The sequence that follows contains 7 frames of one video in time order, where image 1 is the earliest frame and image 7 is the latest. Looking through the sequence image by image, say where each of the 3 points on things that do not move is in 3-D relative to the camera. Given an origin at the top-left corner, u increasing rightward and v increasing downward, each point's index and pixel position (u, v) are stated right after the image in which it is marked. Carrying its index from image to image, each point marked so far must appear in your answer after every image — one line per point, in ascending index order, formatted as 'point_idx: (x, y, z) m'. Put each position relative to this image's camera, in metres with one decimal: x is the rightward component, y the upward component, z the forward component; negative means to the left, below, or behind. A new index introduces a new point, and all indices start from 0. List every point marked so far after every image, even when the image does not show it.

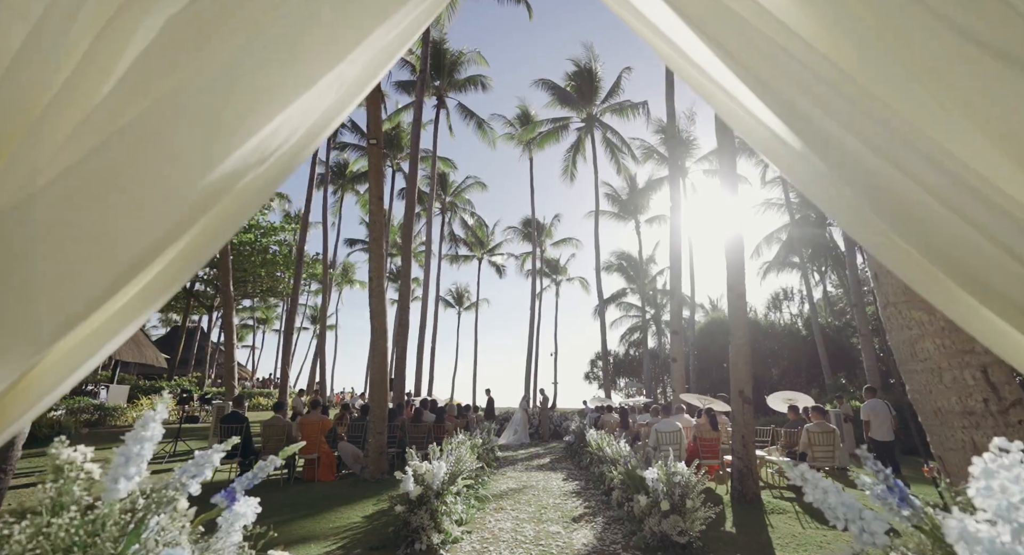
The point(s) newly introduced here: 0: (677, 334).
0: (+3.6, -1.3, +12.1) m
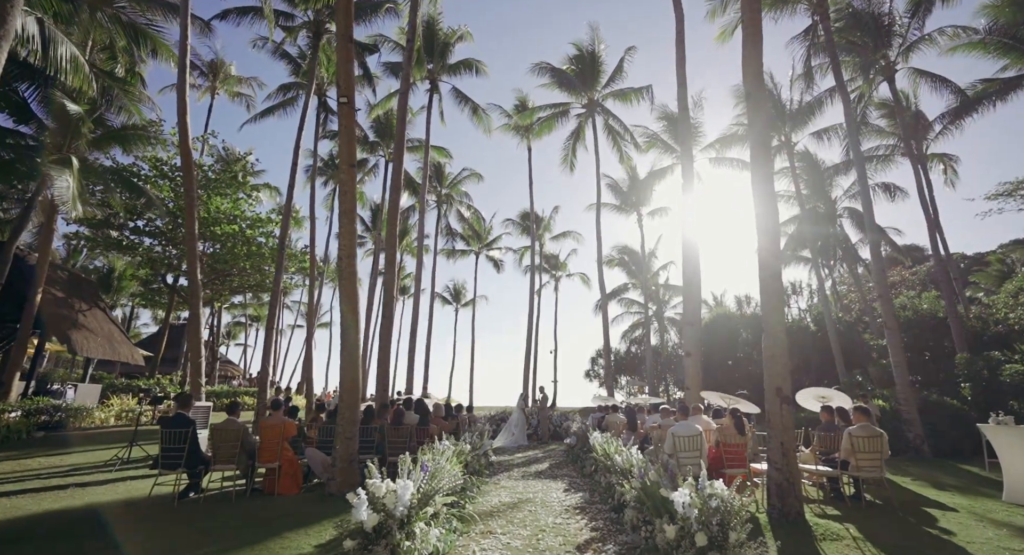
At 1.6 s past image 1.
0: (+3.5, -1.0, +10.9) m
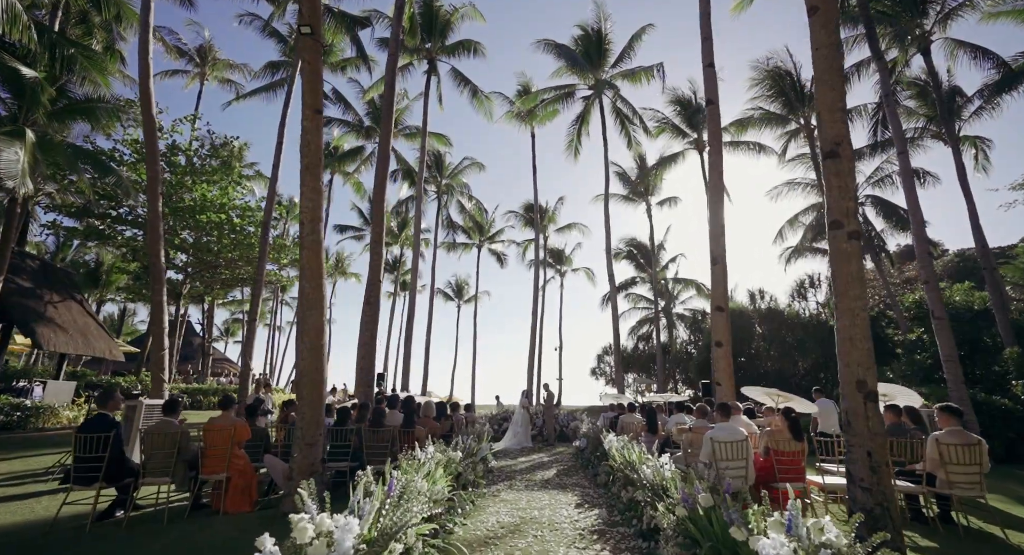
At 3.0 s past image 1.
0: (+3.5, -0.6, +9.4) m
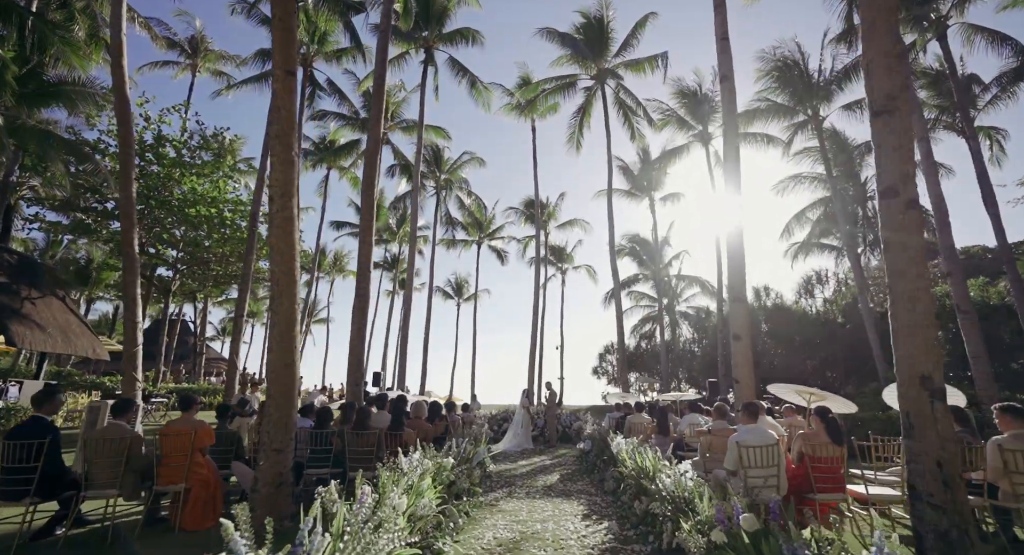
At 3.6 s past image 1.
0: (+3.5, -0.4, +8.6) m
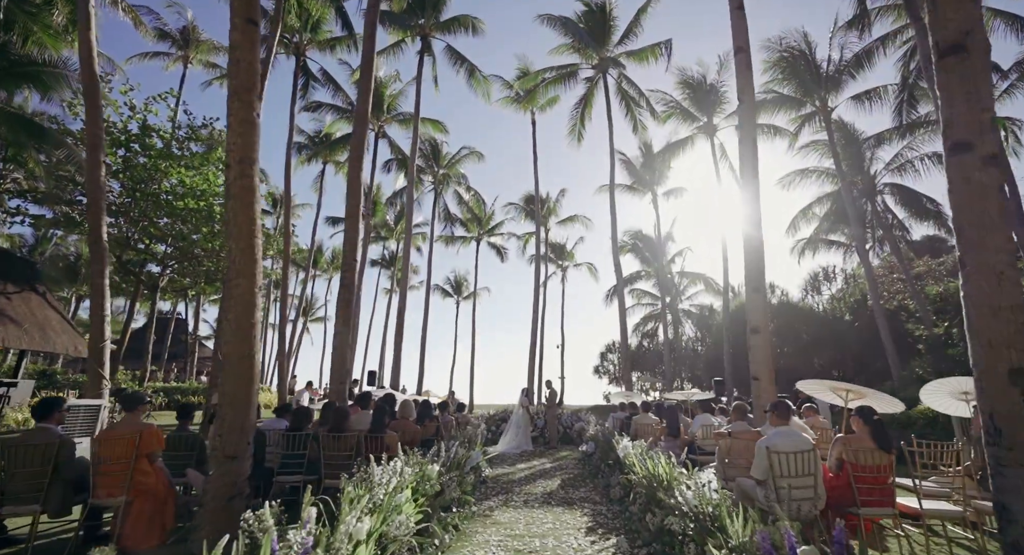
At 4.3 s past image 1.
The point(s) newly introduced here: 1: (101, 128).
0: (+3.4, -0.2, +7.9) m
1: (-7.4, +2.7, +10.0) m
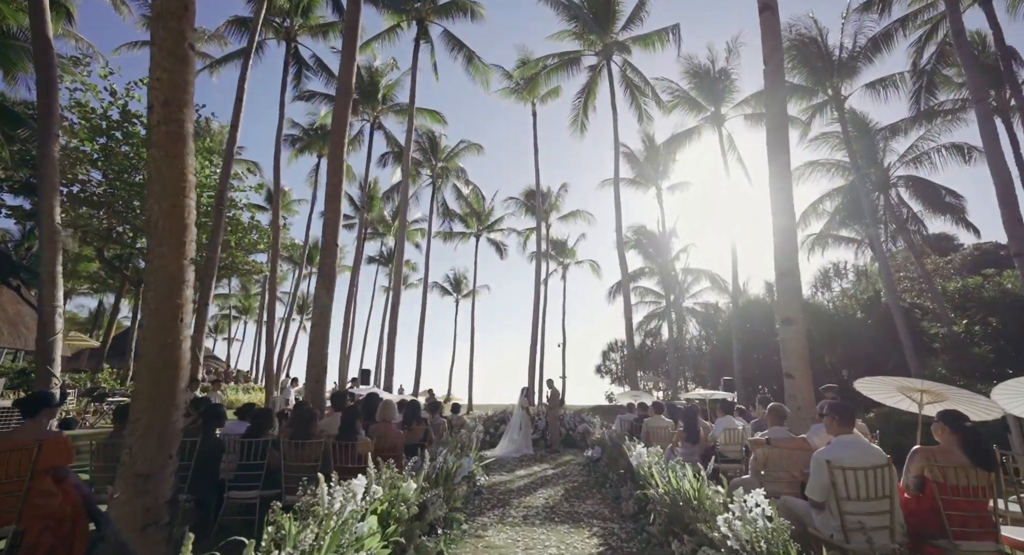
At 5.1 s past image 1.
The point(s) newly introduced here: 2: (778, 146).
0: (+3.4, 0.0, +6.9) m
1: (-7.4, +2.9, +9.1) m
2: (+3.5, +1.7, +7.3) m
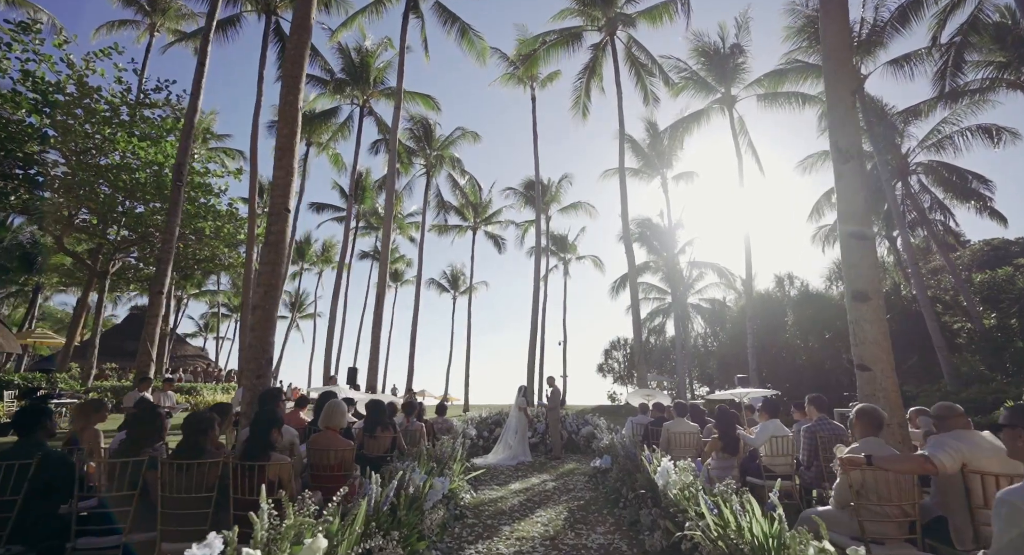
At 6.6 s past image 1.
0: (+3.3, +0.3, +5.3) m
1: (-7.5, +3.2, +7.5) m
2: (+3.4, +2.1, +5.7) m
